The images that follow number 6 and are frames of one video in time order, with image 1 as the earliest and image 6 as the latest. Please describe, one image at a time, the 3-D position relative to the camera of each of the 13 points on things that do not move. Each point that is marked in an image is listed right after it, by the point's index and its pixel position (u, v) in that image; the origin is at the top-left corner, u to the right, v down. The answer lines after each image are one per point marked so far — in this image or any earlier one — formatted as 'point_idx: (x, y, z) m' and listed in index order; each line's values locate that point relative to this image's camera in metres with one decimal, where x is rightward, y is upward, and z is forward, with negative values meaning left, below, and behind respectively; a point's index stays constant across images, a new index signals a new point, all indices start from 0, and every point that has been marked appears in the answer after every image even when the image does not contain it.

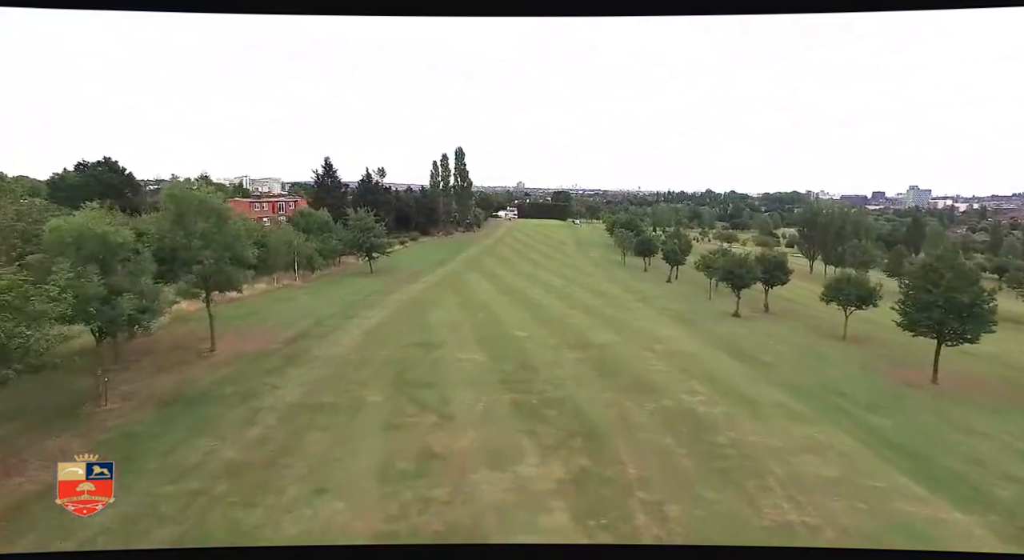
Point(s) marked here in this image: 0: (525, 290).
0: (+0.3, -0.3, +19.7) m
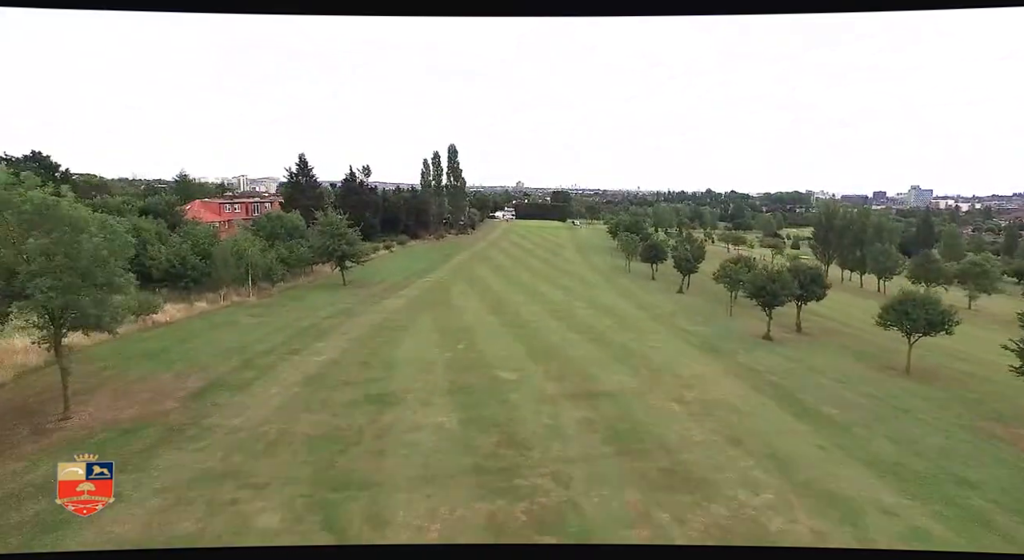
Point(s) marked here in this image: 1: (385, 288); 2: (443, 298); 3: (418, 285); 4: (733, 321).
0: (+0.1, -0.7, +17.2) m
1: (-3.9, -0.3, +18.5) m
2: (-2.0, -0.5, +17.4) m
3: (-3.1, -0.2, +20.0) m
4: (+6.1, -1.2, +17.0) m
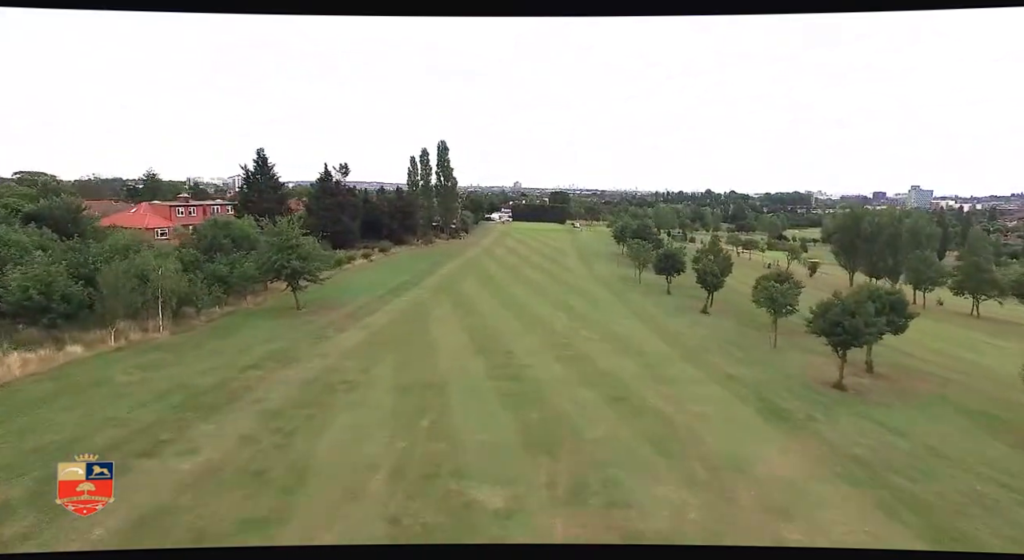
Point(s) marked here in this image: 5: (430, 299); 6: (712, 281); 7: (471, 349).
0: (-0.1, -1.3, +13.7) m
1: (-4.1, -0.8, +15.0) m
2: (-2.2, -1.1, +13.9) m
3: (-3.3, -0.8, +16.5) m
4: (+6.0, -1.7, +13.5) m
5: (-2.6, -0.6, +18.4) m
6: (+6.5, -0.1, +19.4) m
7: (-0.8, -1.4, +11.7) m
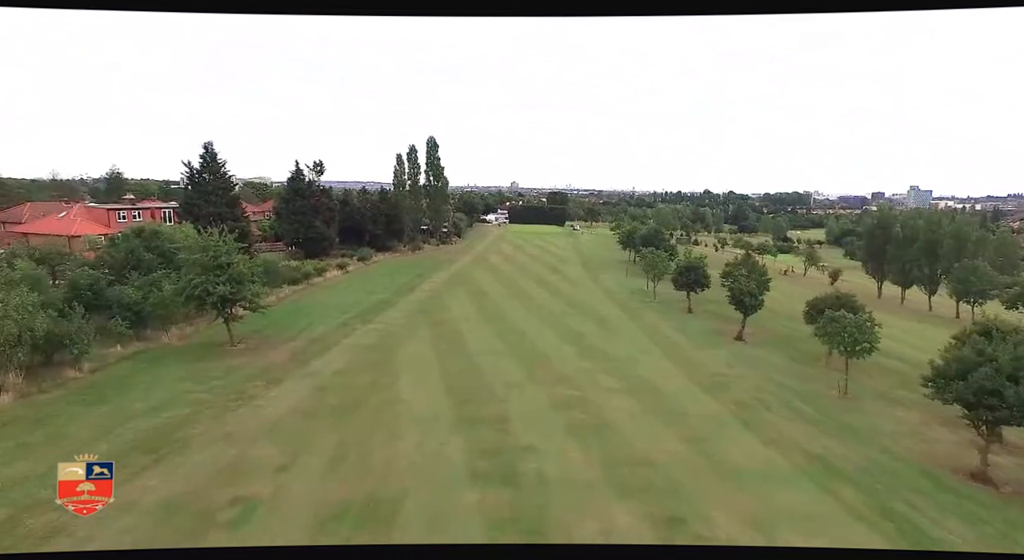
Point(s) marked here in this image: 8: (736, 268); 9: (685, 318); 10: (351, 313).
0: (-0.1, -1.8, +10.3) m
1: (-4.2, -1.4, +11.6) m
2: (-2.3, -1.6, +10.5) m
3: (-3.4, -1.3, +13.1) m
4: (+5.9, -2.3, +10.2) m
5: (-2.7, -1.2, +15.0) m
6: (+6.4, -0.6, +16.1) m
7: (-0.9, -1.9, +8.3) m
8: (+6.7, +0.4, +17.8) m
9: (+5.6, -1.3, +19.8) m
10: (-4.4, -0.9, +16.4) m
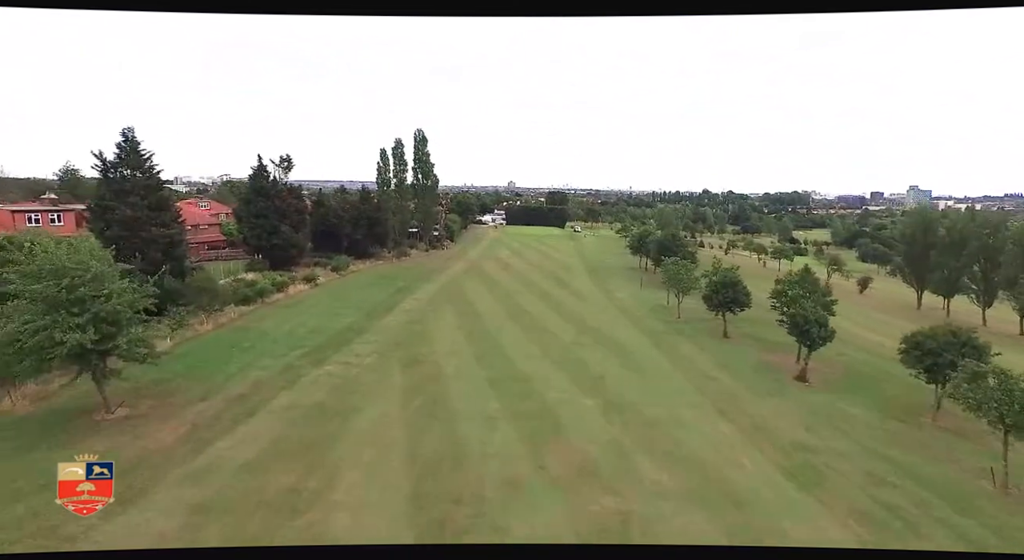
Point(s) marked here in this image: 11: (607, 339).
0: (-0.1, -2.3, +6.6) m
1: (-4.2, -1.9, +7.9) m
2: (-2.3, -2.1, +6.9) m
3: (-3.4, -1.8, +9.4) m
4: (+5.9, -2.8, +6.6) m
5: (-2.7, -1.7, +11.3) m
6: (+6.4, -1.1, +12.4) m
7: (-0.8, -2.4, +4.6) m
8: (+6.7, -0.1, +14.2) m
9: (+5.6, -1.8, +16.1) m
10: (-4.5, -1.4, +12.7) m
11: (+2.4, -1.5, +15.4) m
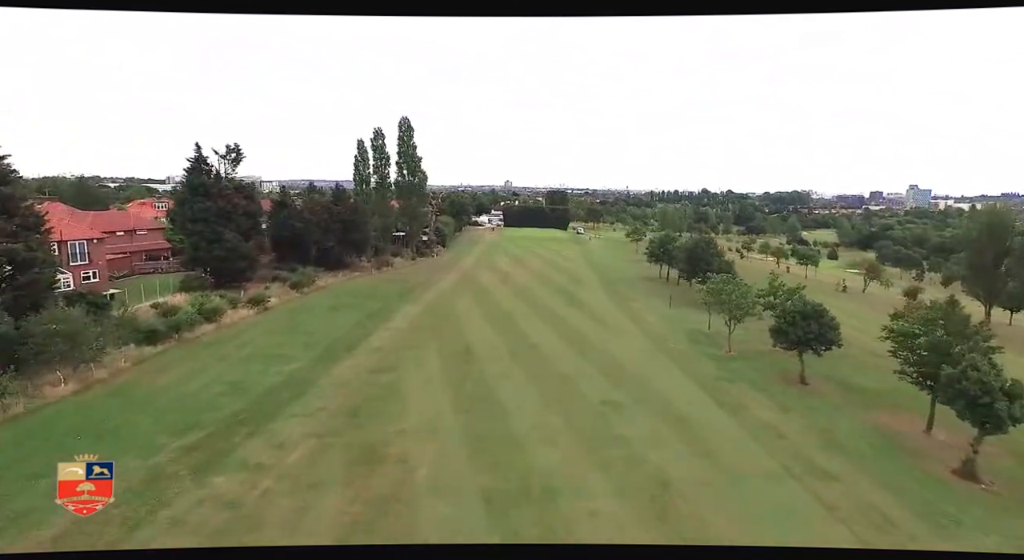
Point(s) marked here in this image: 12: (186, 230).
0: (0.0, -3.0, +2.1) m
1: (-4.0, -2.5, +3.3) m
2: (-2.1, -2.8, +2.3) m
3: (-3.2, -2.4, +4.9) m
4: (+6.1, -3.4, +2.1) m
5: (-2.5, -2.3, +6.8) m
6: (+6.5, -1.7, +7.9) m
7: (-0.6, -3.1, +0.1) m
8: (+6.8, -0.7, +9.7) m
9: (+5.7, -2.4, +11.6) m
10: (-4.3, -2.0, +8.1) m
11: (+2.6, -2.1, +10.9) m
12: (-9.9, +1.4, +18.0) m
